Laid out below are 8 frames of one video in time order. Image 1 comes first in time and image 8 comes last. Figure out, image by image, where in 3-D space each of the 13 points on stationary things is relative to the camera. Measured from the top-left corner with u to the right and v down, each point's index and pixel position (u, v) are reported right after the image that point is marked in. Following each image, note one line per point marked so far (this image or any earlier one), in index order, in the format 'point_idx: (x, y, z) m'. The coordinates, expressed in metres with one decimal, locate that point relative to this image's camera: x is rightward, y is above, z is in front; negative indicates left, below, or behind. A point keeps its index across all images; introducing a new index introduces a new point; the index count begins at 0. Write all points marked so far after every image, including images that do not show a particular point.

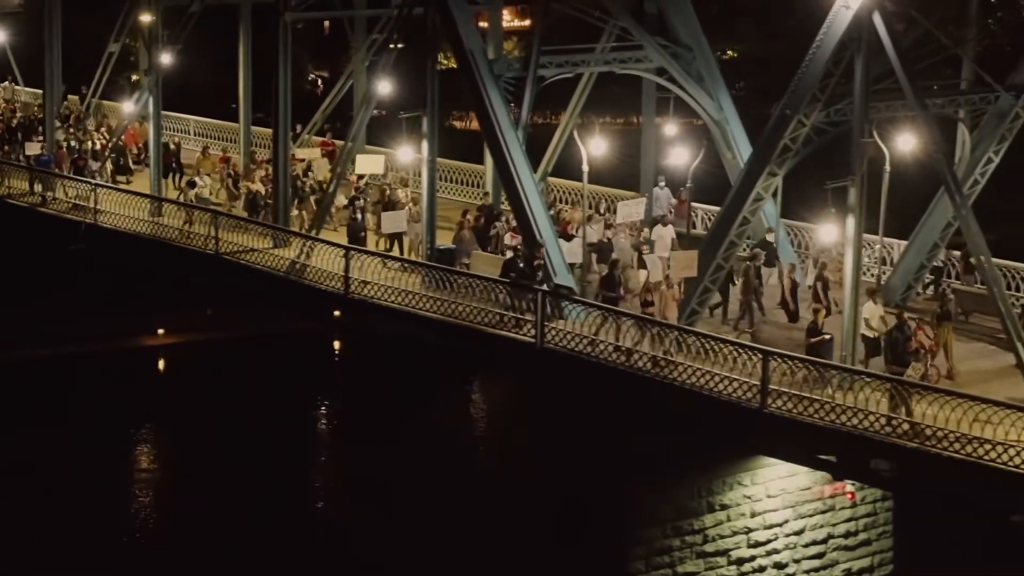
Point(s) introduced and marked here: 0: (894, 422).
0: (+3.8, -1.4, +18.1) m
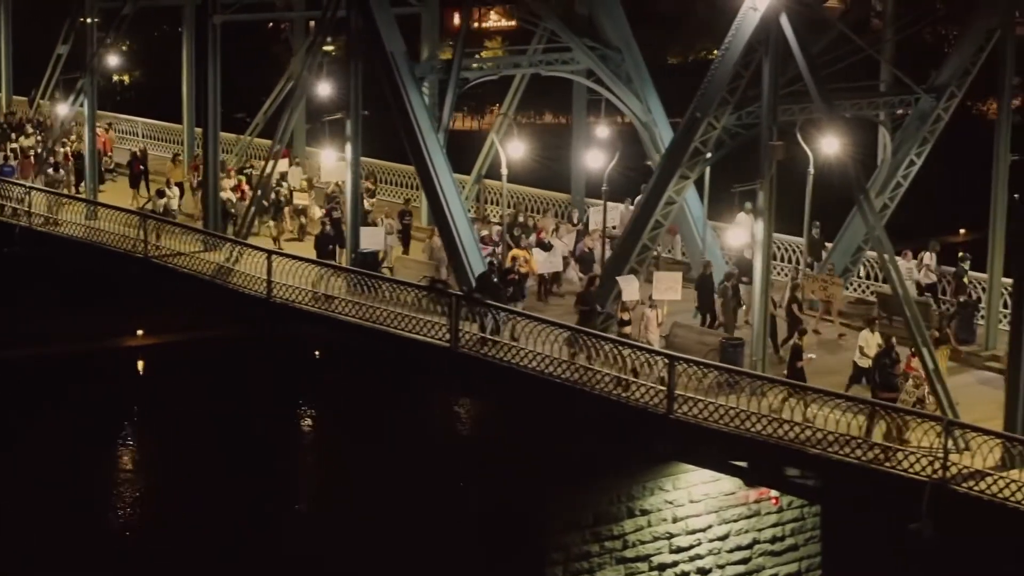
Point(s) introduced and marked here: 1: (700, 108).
0: (+2.8, -1.4, +18.0) m
1: (+2.0, +1.9, +19.0) m
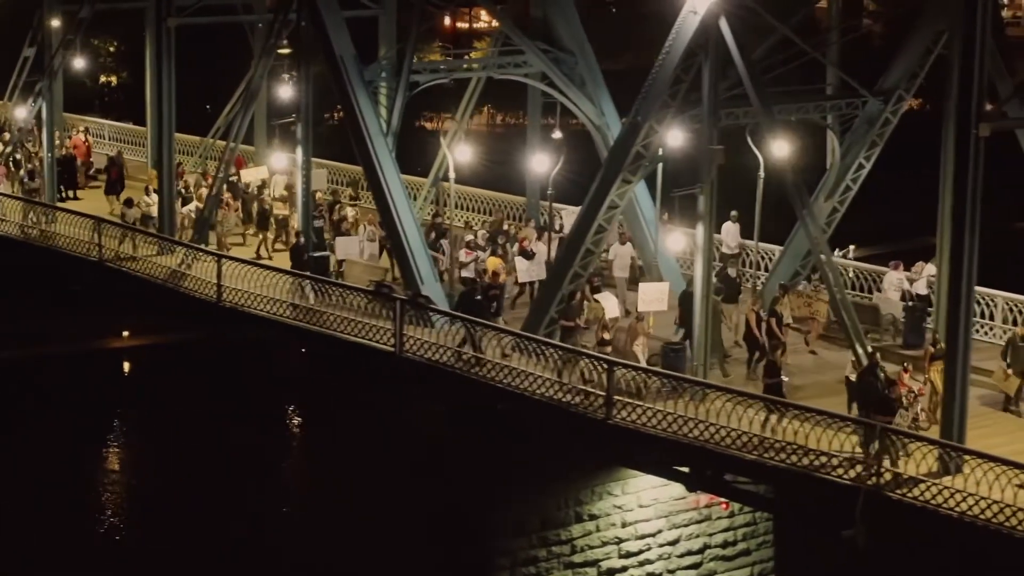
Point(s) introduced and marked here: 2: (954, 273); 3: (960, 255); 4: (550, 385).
0: (+2.2, -1.4, +17.9) m
1: (+1.4, +1.8, +18.9) m
2: (+4.1, +0.2, +17.0) m
3: (+4.2, +0.3, +17.0) m
4: (+0.4, -1.0, +19.4) m
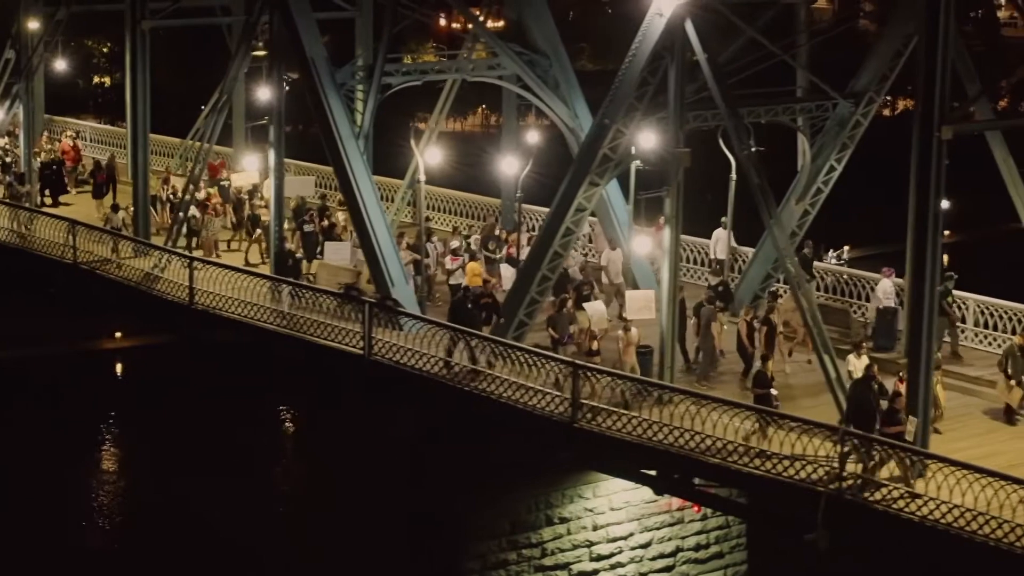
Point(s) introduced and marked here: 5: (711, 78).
0: (+1.8, -1.5, +17.9) m
1: (+1.0, +1.8, +18.9) m
2: (+3.8, +0.1, +17.0) m
3: (+3.8, +0.3, +16.9) m
4: (0.0, -1.1, +19.4) m
5: (+2.0, +2.1, +18.5) m
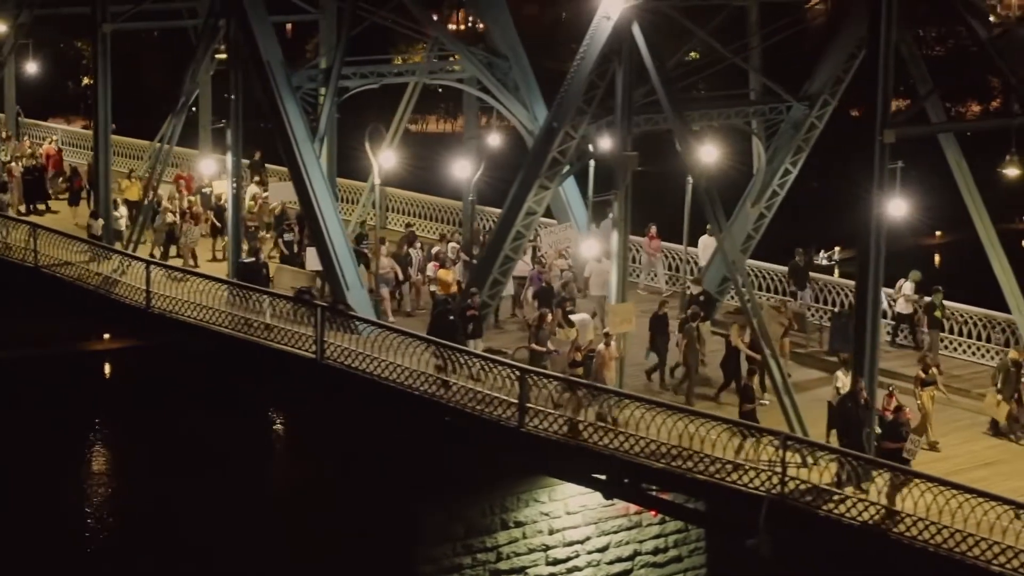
0: (+1.3, -1.5, +17.8) m
1: (+0.5, +1.8, +18.9) m
2: (+3.2, +0.1, +16.9) m
3: (+3.3, +0.2, +16.9) m
4: (-0.5, -1.1, +19.3) m
5: (+1.5, +2.1, +18.5) m
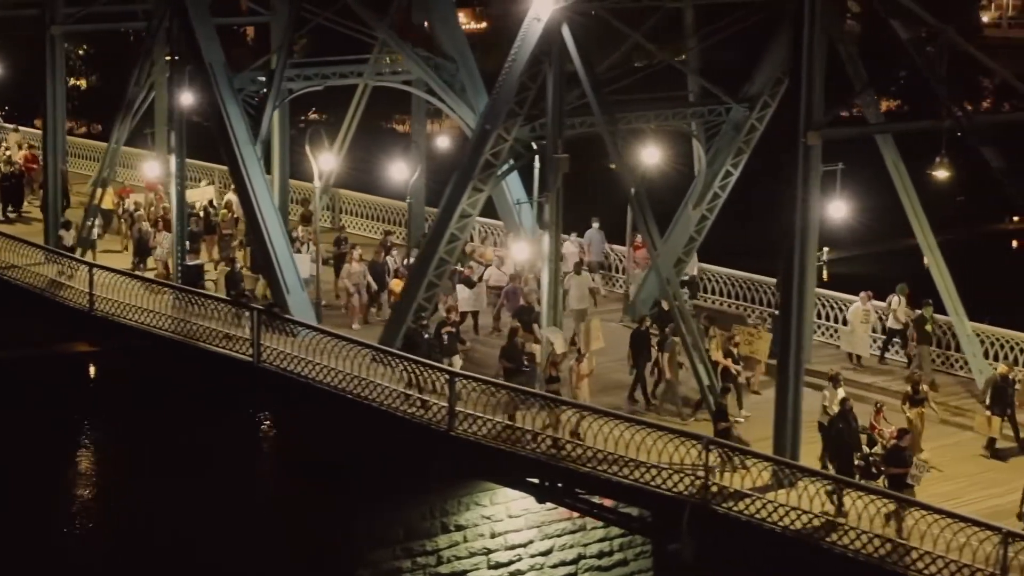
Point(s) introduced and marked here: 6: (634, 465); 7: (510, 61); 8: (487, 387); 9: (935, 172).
0: (+0.6, -1.6, +17.7) m
1: (-0.2, +1.7, +18.8) m
2: (+2.5, +0.1, +16.8) m
3: (+2.6, +0.2, +16.8) m
4: (-1.2, -1.2, +19.2) m
5: (+0.8, +2.1, +18.4) m
6: (+1.1, -1.7, +17.2) m
7: (0.0, +2.3, +18.6) m
8: (-0.2, -1.0, +18.4) m
9: (+4.1, +1.1, +17.6) m
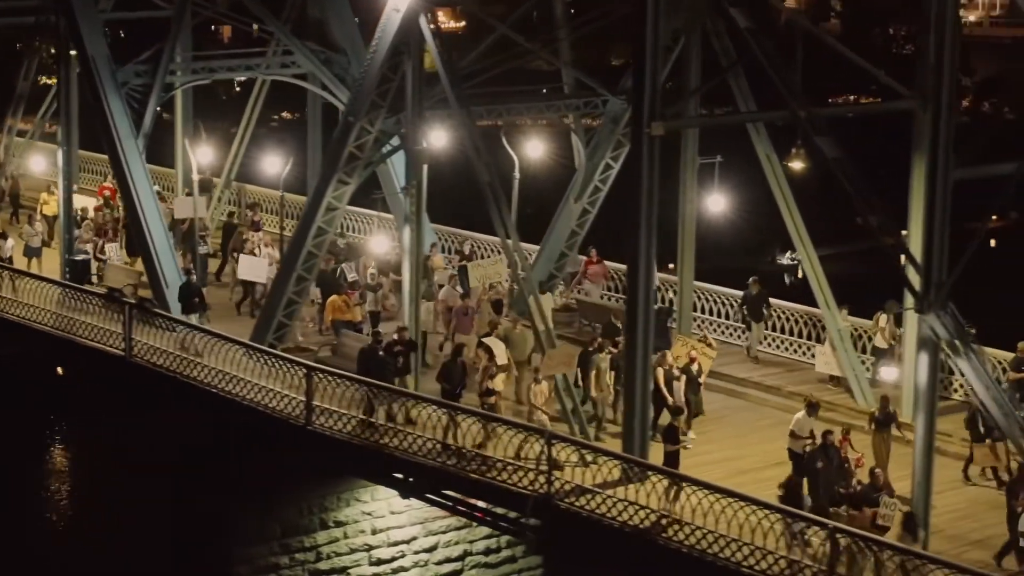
0: (-0.9, -1.5, +17.5) m
1: (-1.6, +1.8, +18.6) m
2: (+1.1, +0.1, +16.6) m
3: (+1.1, +0.3, +16.6) m
4: (-2.6, -1.1, +19.1) m
5: (-0.6, +2.1, +18.2) m
6: (-0.3, -1.6, +17.0) m
7: (-1.4, +2.4, +18.4) m
8: (-1.6, -0.9, +18.3) m
9: (+2.7, +1.2, +17.4) m
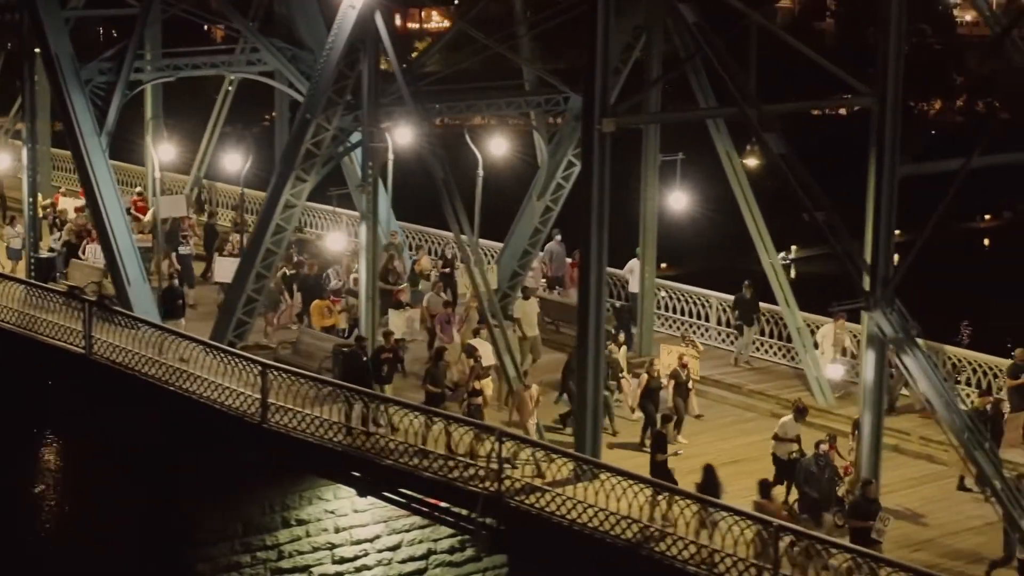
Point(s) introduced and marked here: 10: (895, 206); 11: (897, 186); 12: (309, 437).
0: (-1.3, -1.5, +17.5) m
1: (-2.1, +1.8, +18.6) m
2: (+0.7, +0.1, +16.6) m
3: (+0.7, +0.3, +16.5) m
4: (-3.0, -1.1, +19.0) m
5: (-1.1, +2.1, +18.2) m
6: (-0.7, -1.6, +16.9) m
7: (-1.9, +2.4, +18.4) m
8: (-2.1, -0.9, +18.2) m
9: (+2.2, +1.2, +17.4) m
10: (+3.1, +0.7, +14.7) m
11: (+3.1, +0.8, +14.7) m
12: (-2.0, -1.5, +18.1) m
